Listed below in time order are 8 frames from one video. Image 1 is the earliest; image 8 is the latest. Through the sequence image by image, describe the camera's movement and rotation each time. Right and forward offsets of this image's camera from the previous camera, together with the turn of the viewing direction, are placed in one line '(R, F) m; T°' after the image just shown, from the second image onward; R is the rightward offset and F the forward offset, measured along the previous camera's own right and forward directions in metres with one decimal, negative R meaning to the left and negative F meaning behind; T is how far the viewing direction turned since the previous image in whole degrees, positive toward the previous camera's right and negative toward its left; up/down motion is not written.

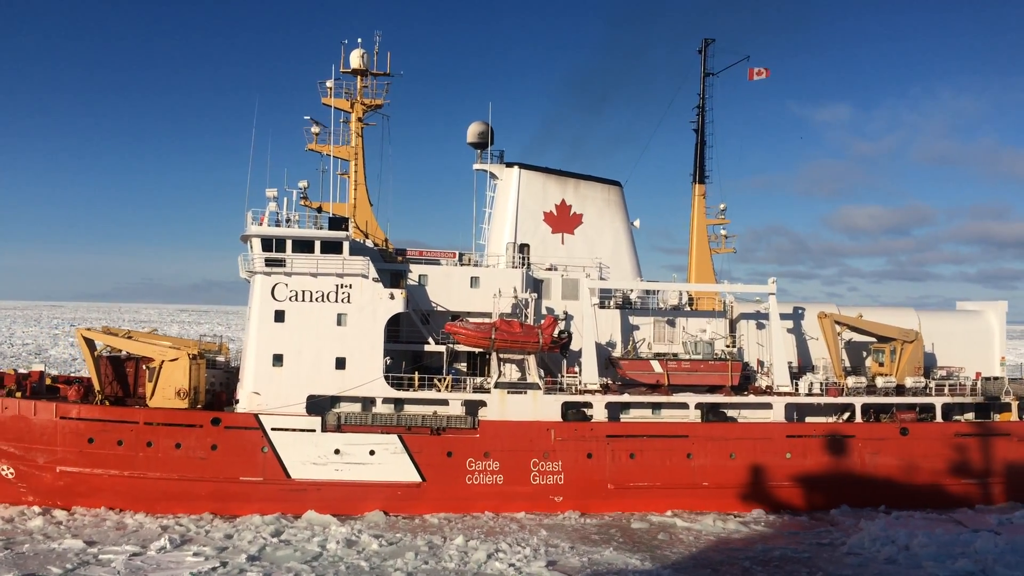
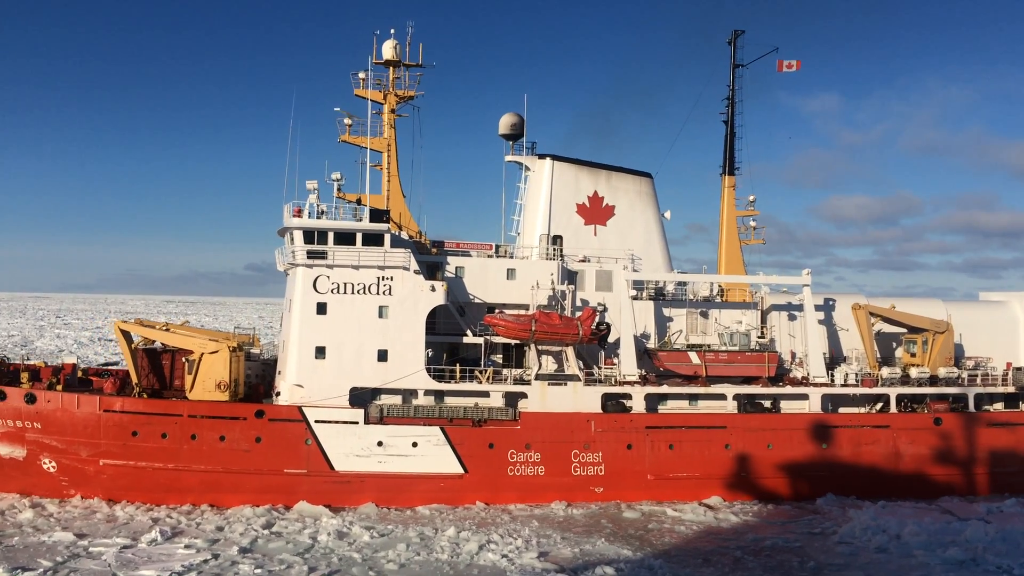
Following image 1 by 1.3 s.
(-0.9, 0.0) m; +1°
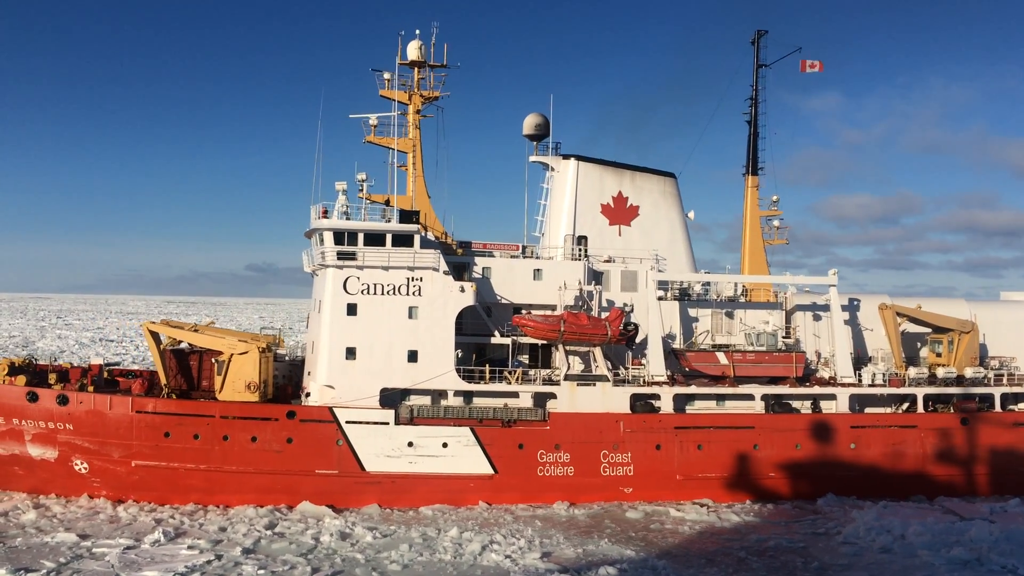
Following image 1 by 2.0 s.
(-0.5, 0.0) m; 0°
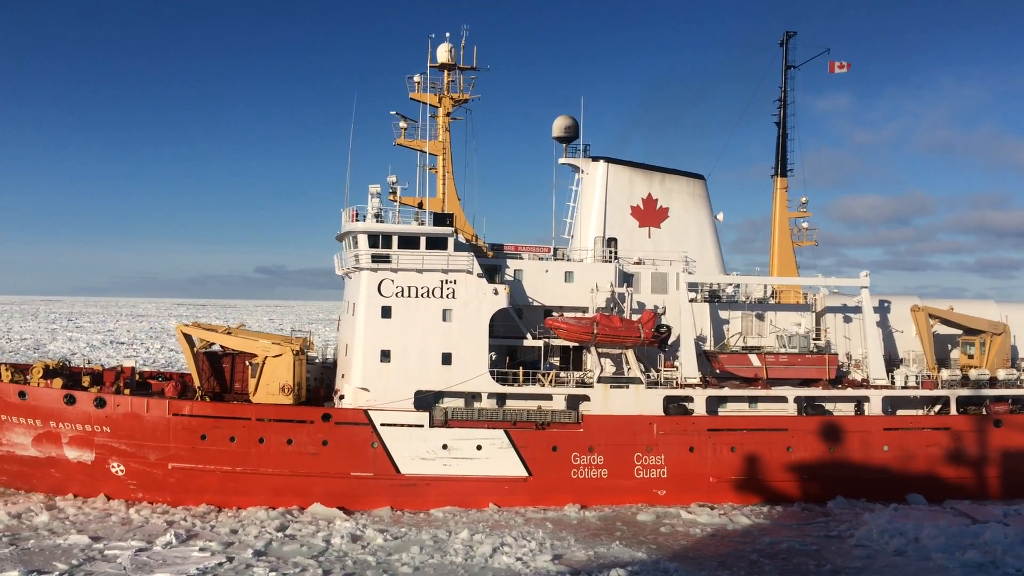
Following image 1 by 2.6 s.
(-0.4, 0.0) m; -1°
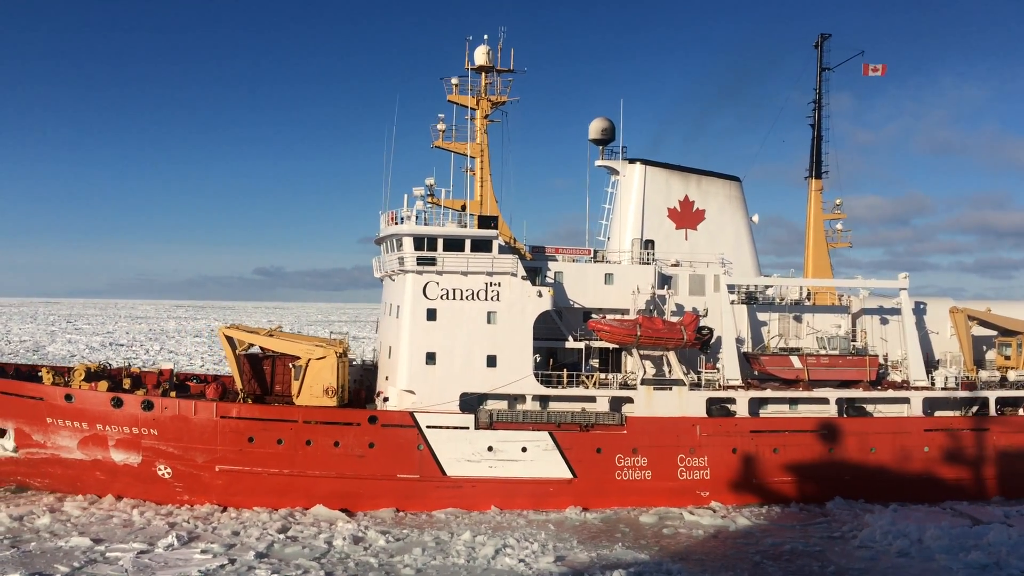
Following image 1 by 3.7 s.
(-0.8, 0.0) m; 0°
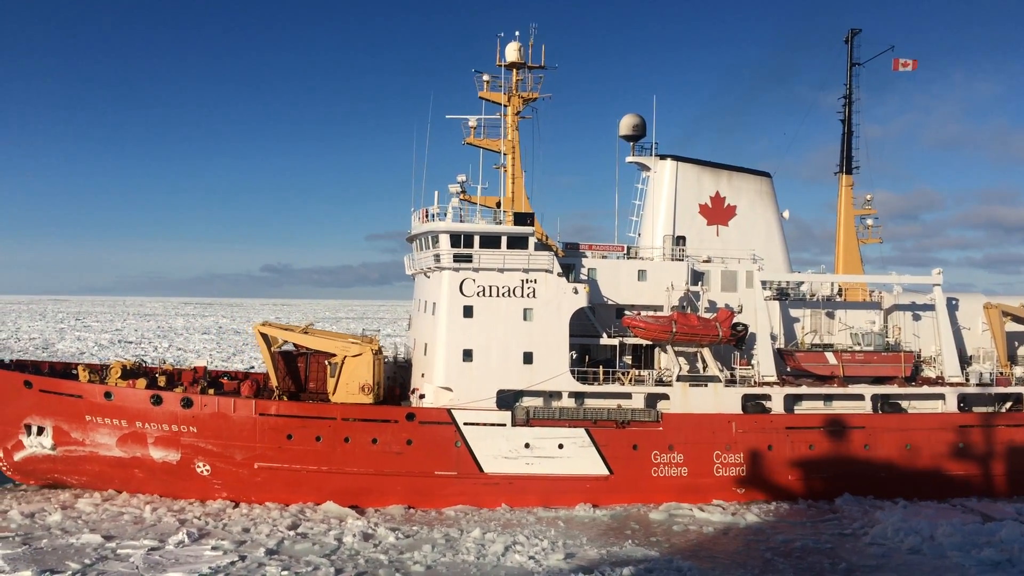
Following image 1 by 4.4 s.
(-0.5, 0.0) m; -1°
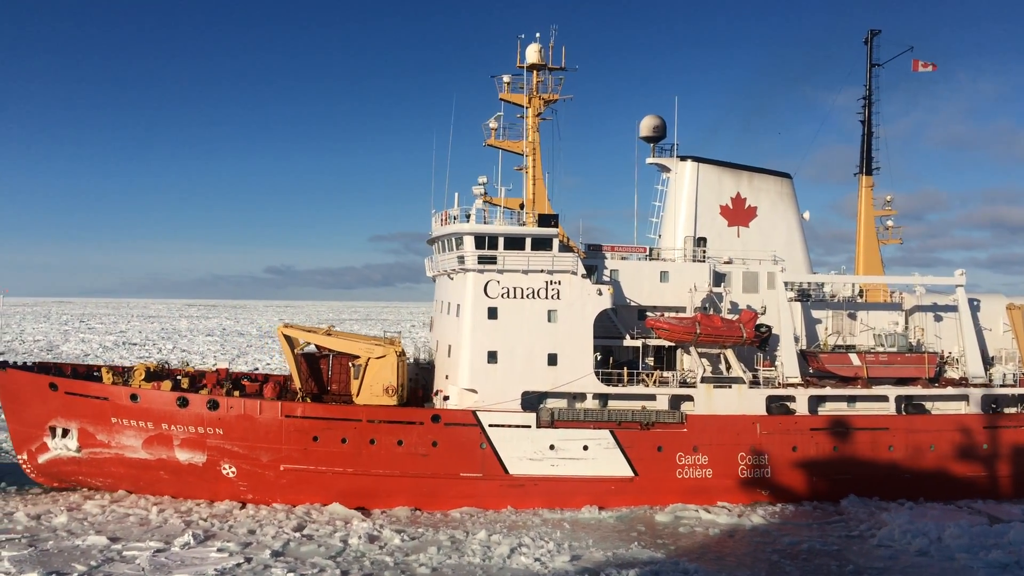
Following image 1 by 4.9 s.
(-0.4, 0.0) m; 0°
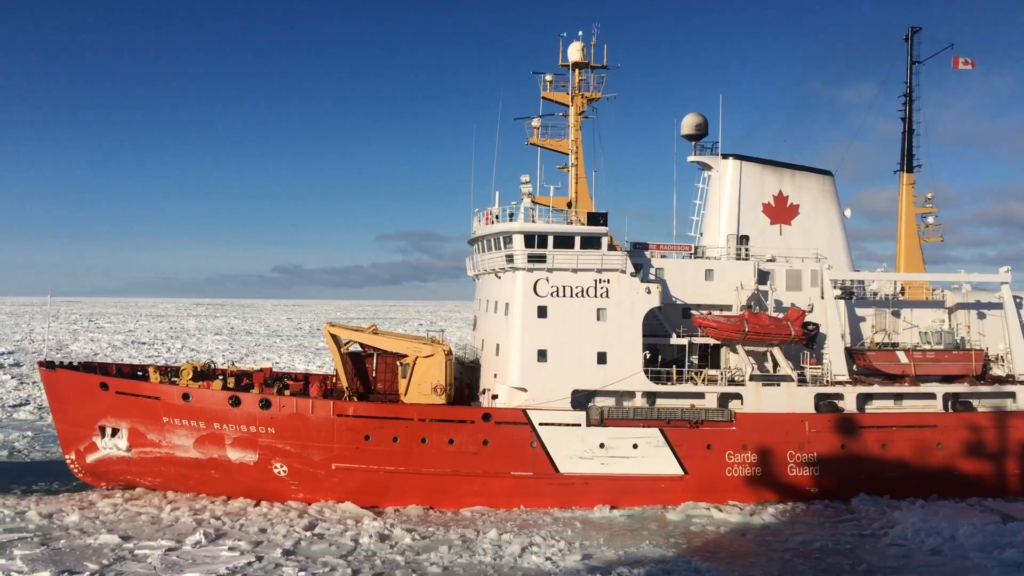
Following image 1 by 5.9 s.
(-0.7, 0.0) m; -1°
